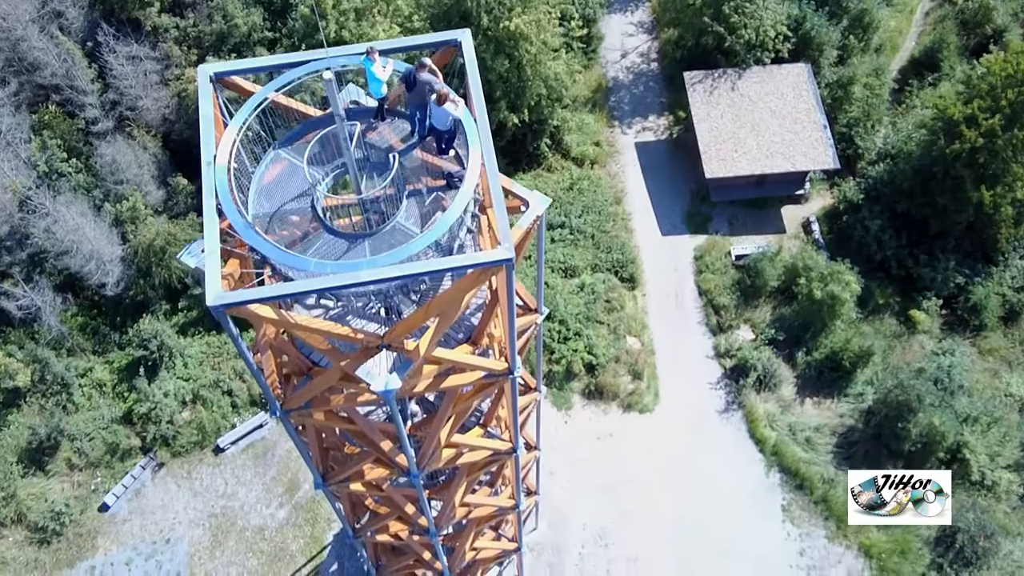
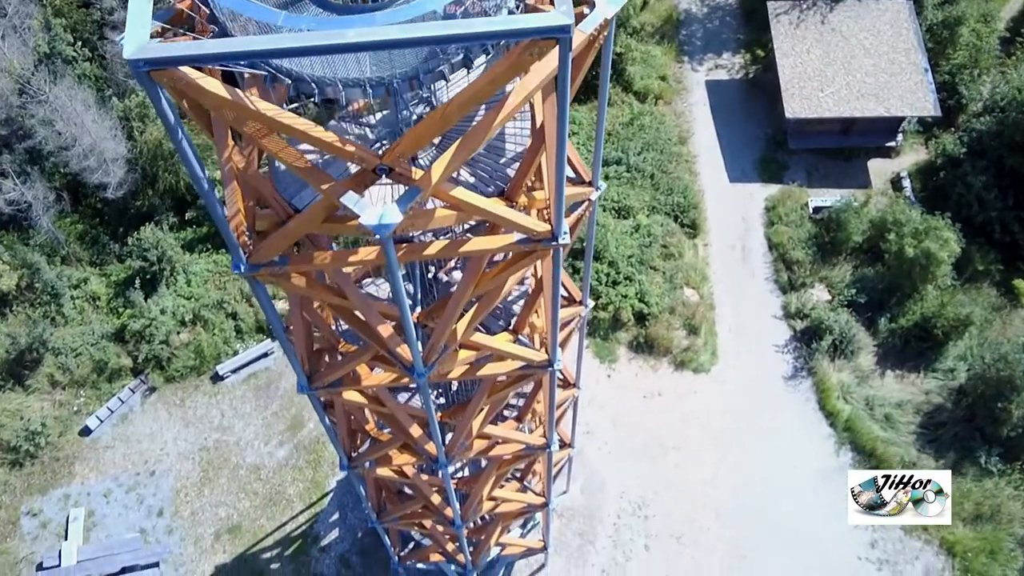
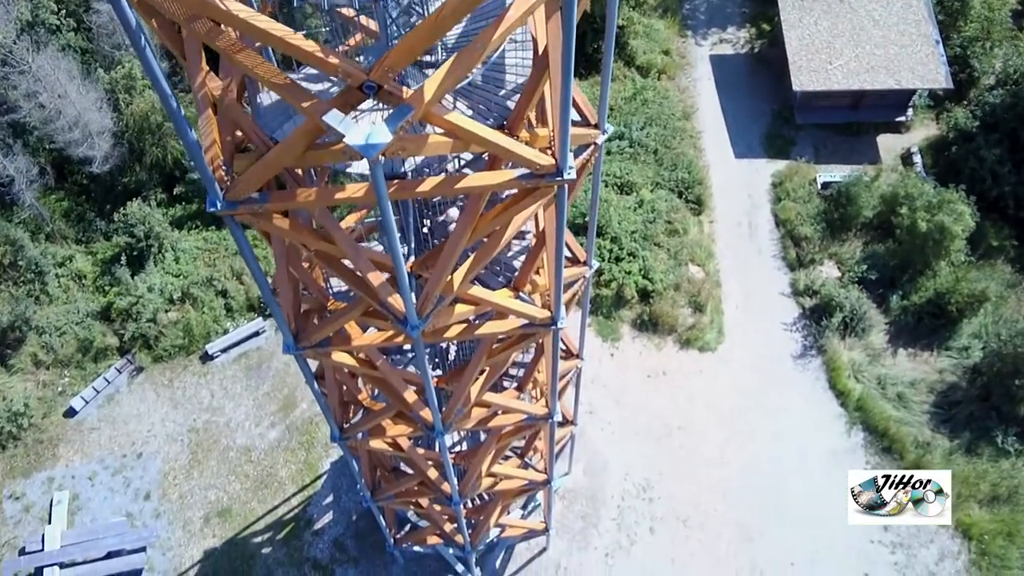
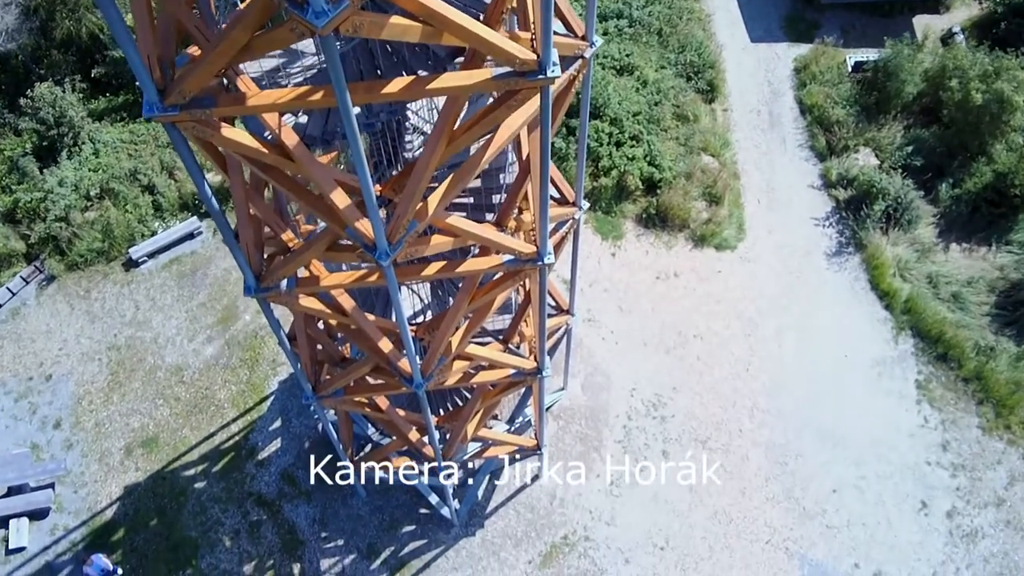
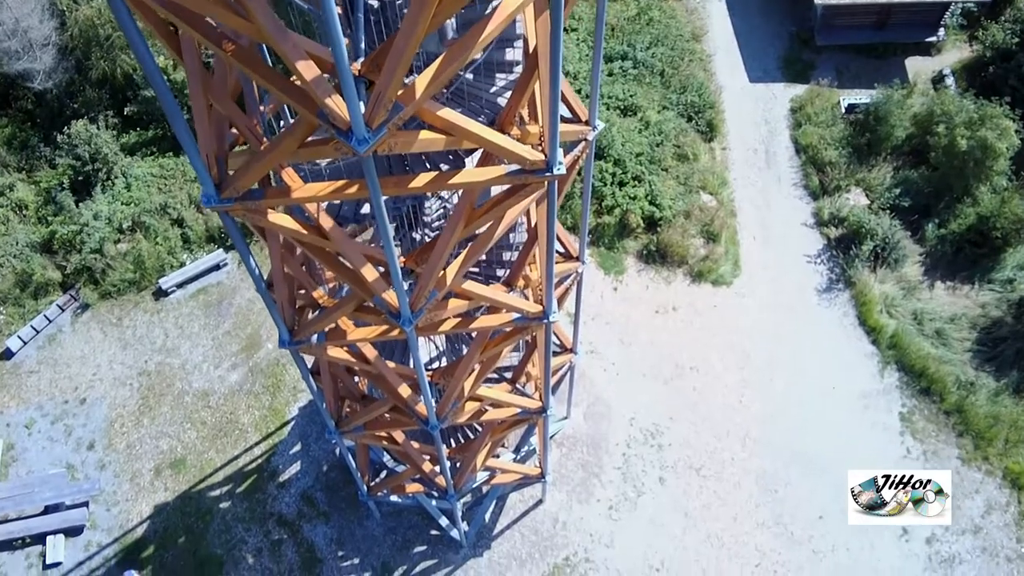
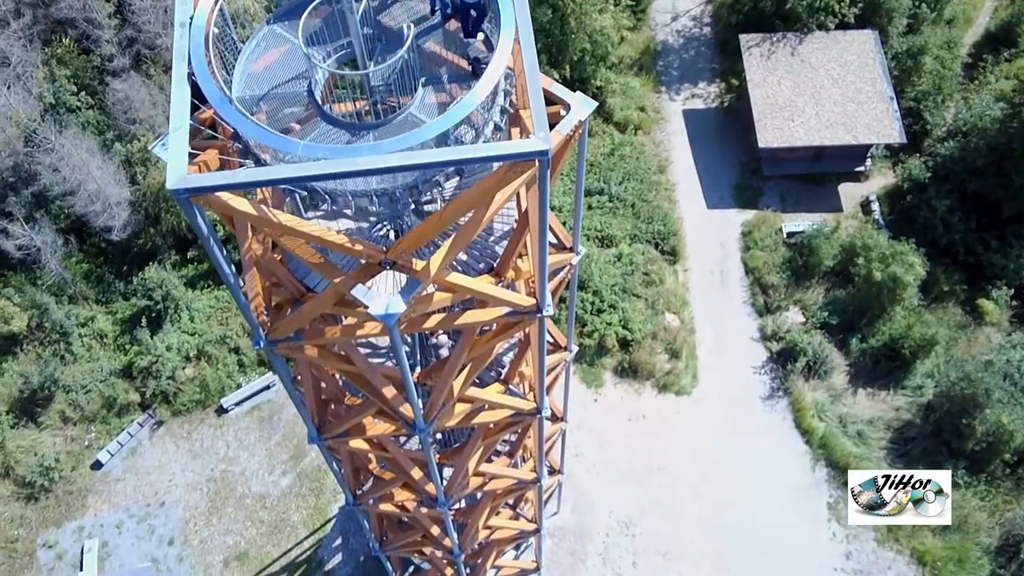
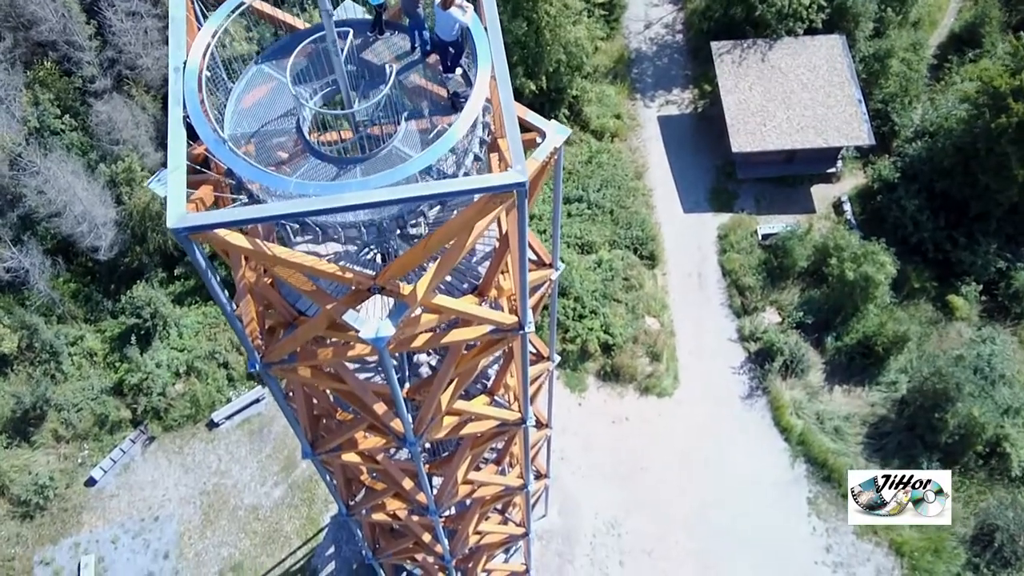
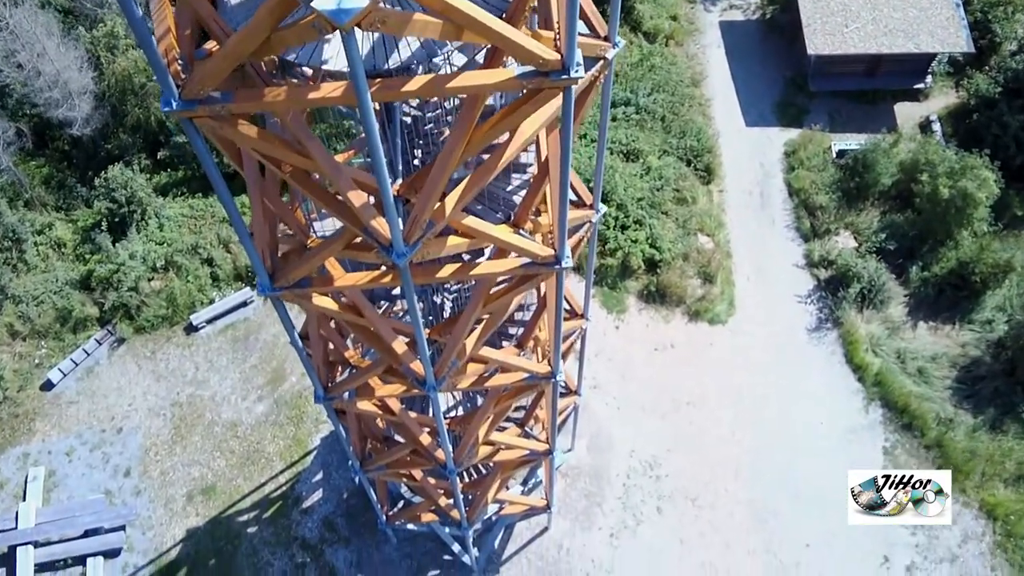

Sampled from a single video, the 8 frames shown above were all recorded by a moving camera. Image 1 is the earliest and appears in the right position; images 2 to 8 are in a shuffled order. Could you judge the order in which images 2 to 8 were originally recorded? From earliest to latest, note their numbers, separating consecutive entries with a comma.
7, 6, 2, 3, 8, 5, 4
